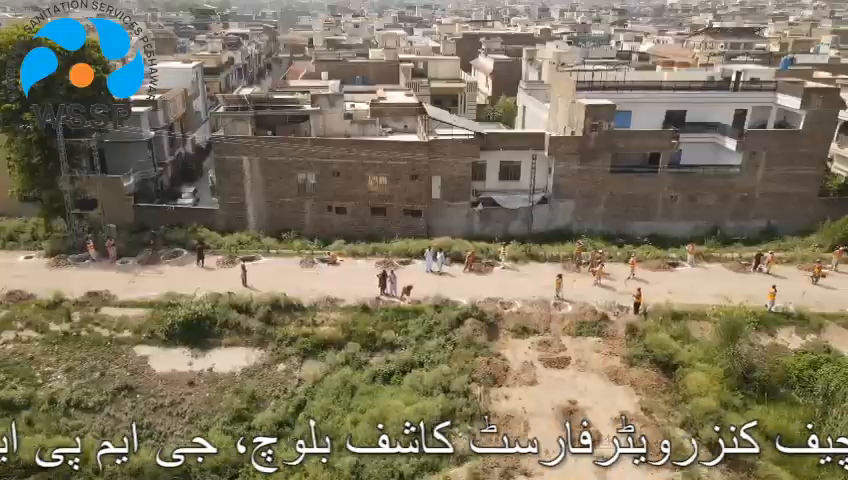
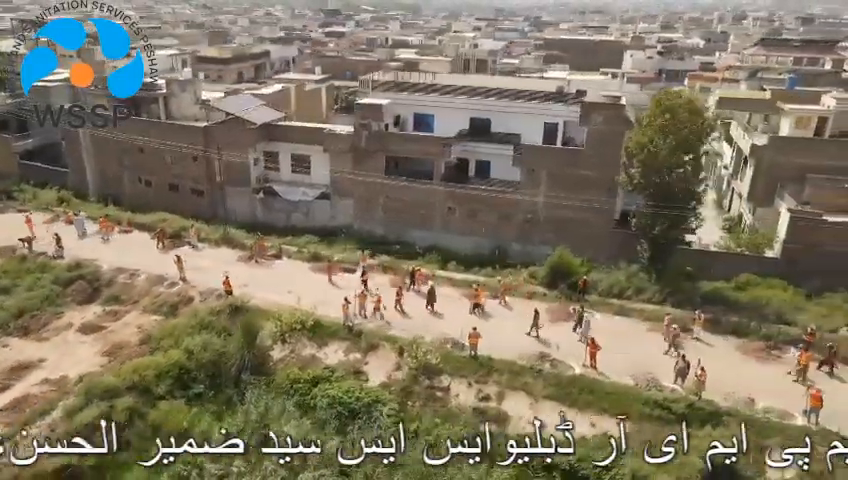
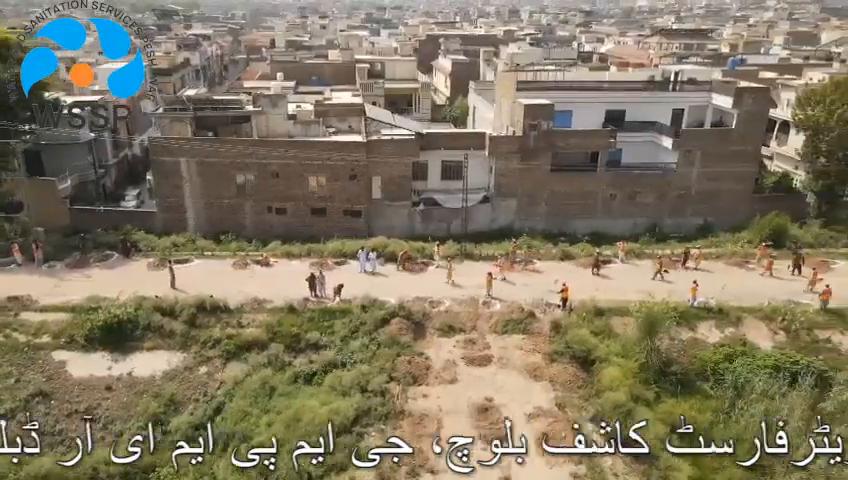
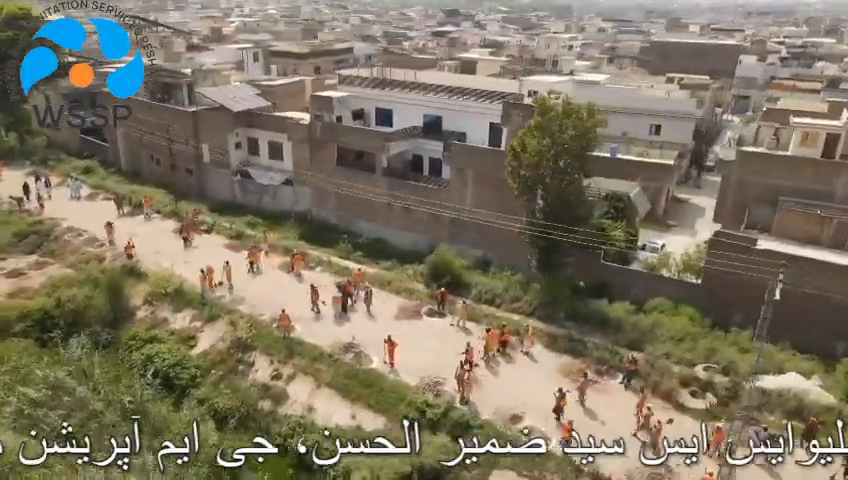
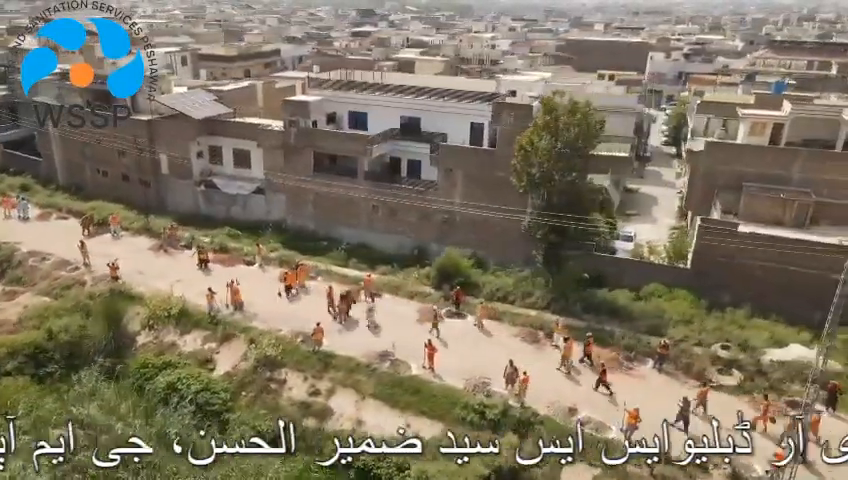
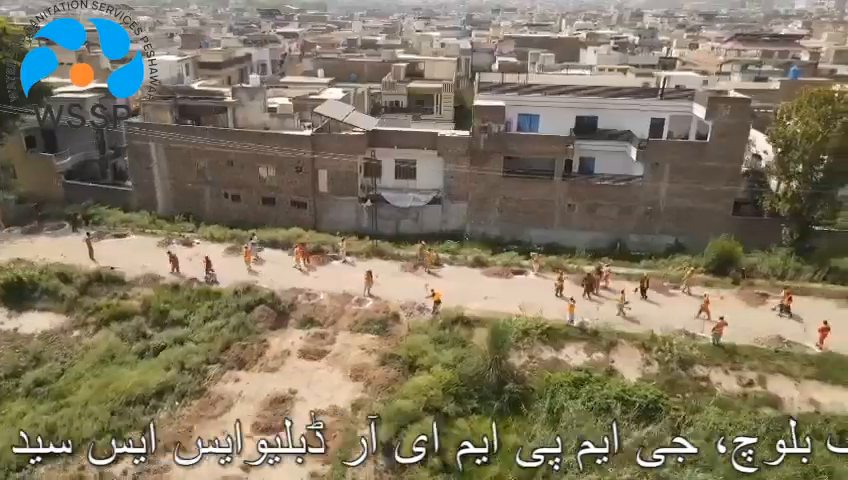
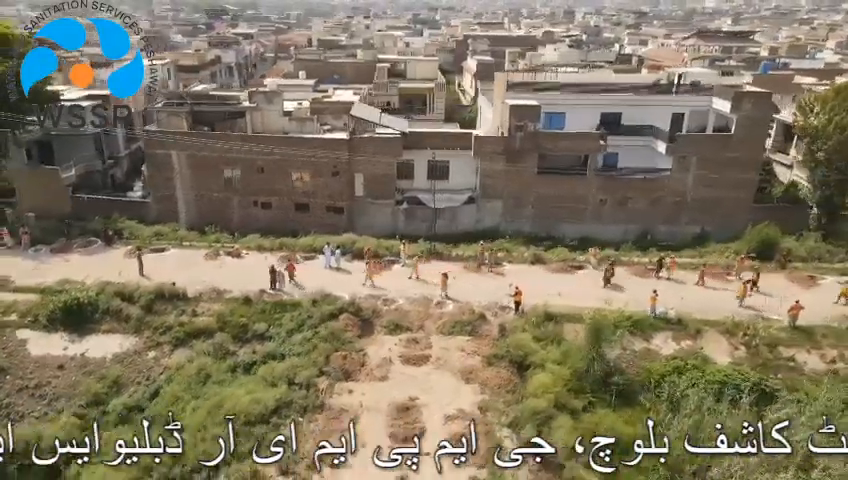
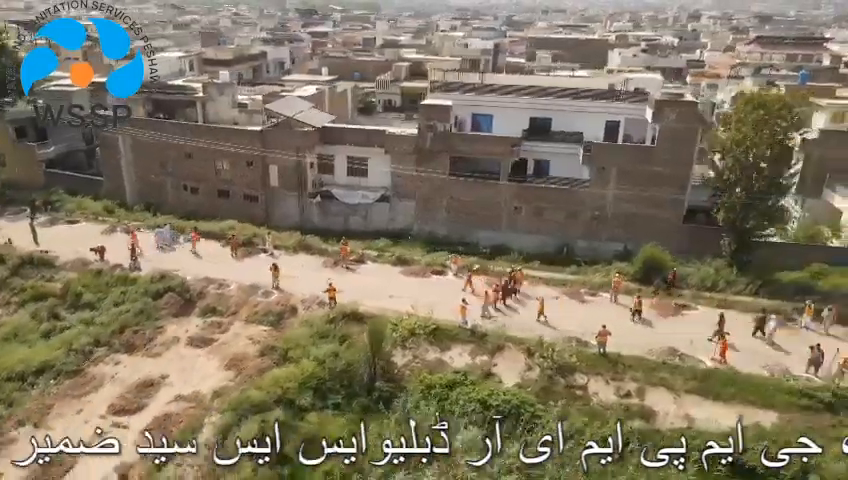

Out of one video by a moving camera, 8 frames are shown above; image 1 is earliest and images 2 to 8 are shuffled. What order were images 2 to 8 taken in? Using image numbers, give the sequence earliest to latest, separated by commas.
3, 7, 6, 8, 2, 5, 4
